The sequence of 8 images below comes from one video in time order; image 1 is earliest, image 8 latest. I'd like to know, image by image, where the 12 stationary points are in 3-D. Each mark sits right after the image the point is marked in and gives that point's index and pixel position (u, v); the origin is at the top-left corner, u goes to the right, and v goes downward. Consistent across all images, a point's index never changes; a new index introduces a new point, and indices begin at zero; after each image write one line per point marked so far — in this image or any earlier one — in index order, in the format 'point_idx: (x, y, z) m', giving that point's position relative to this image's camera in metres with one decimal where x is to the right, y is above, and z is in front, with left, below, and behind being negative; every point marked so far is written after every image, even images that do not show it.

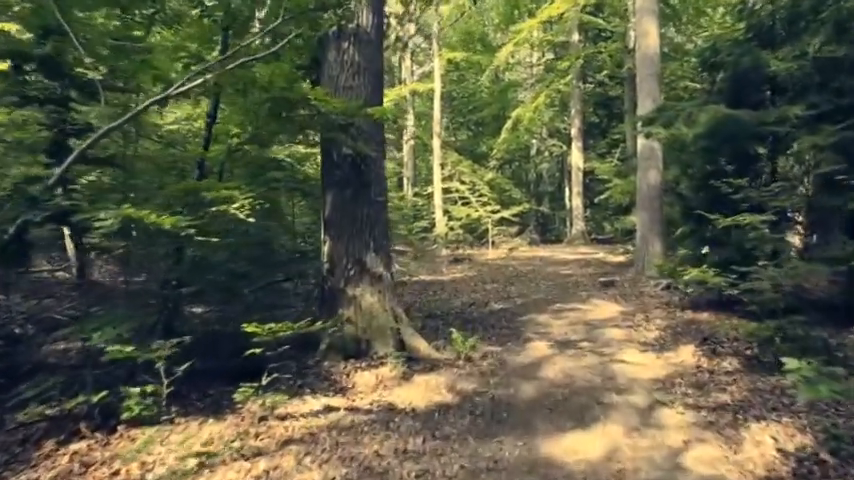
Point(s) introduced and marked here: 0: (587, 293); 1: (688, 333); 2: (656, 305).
0: (+3.5, -1.2, +12.8) m
1: (+3.5, -1.3, +7.8) m
2: (+4.1, -1.2, +10.4) m
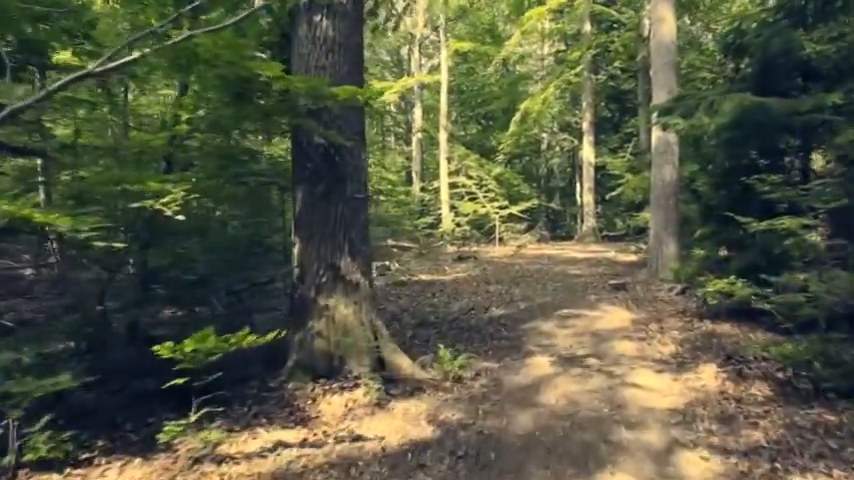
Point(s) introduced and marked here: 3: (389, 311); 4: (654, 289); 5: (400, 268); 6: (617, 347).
0: (+3.5, -1.2, +12.0) m
1: (+3.4, -1.3, +7.0) m
2: (+4.0, -1.2, +9.5) m
3: (-0.6, -1.2, +10.0) m
4: (+4.7, -1.0, +12.0) m
5: (-0.7, -0.8, +16.8) m
6: (+2.3, -1.3, +7.2) m
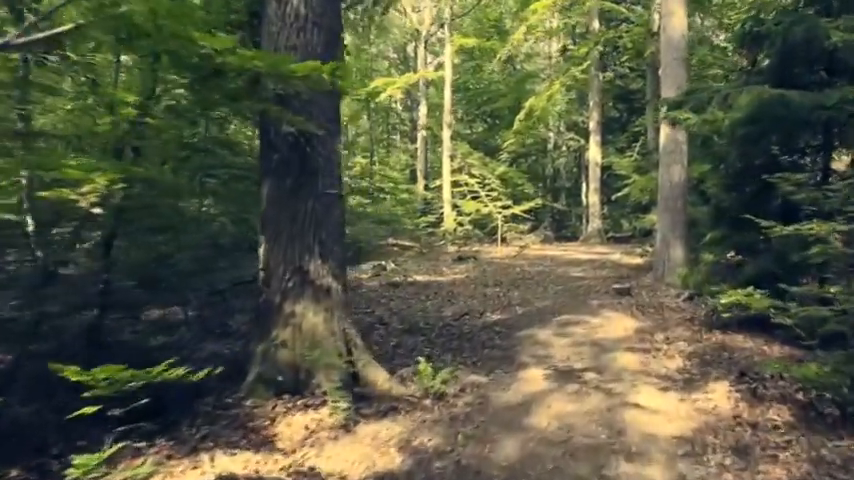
0: (+3.3, -1.2, +11.4) m
1: (+3.2, -1.3, +6.4) m
2: (+3.8, -1.2, +8.9) m
3: (-0.8, -1.2, +9.4) m
4: (+4.5, -1.1, +11.4) m
5: (-0.8, -0.8, +16.3) m
6: (+2.2, -1.3, +6.6) m
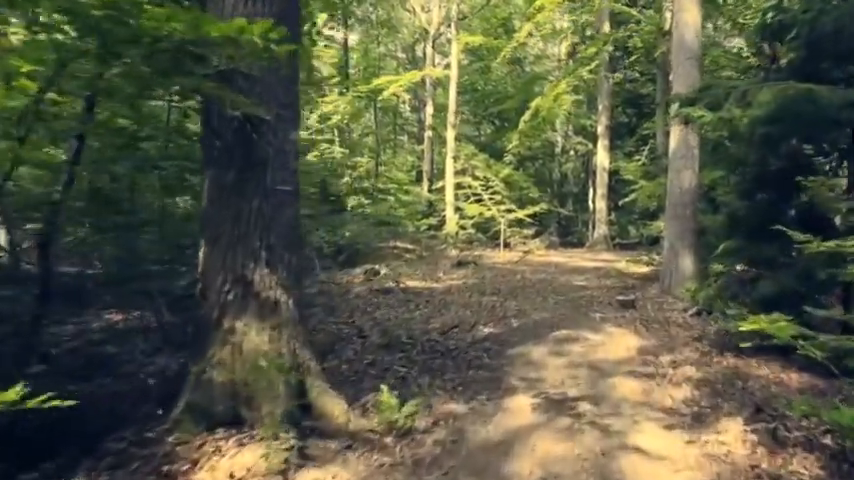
0: (+3.2, -1.4, +10.6) m
1: (+2.9, -1.5, +5.6) m
2: (+3.6, -1.4, +8.1) m
3: (-1.0, -1.3, +8.7) m
4: (+4.4, -1.3, +10.6) m
5: (-0.9, -0.9, +15.5) m
6: (+1.9, -1.5, +5.8) m
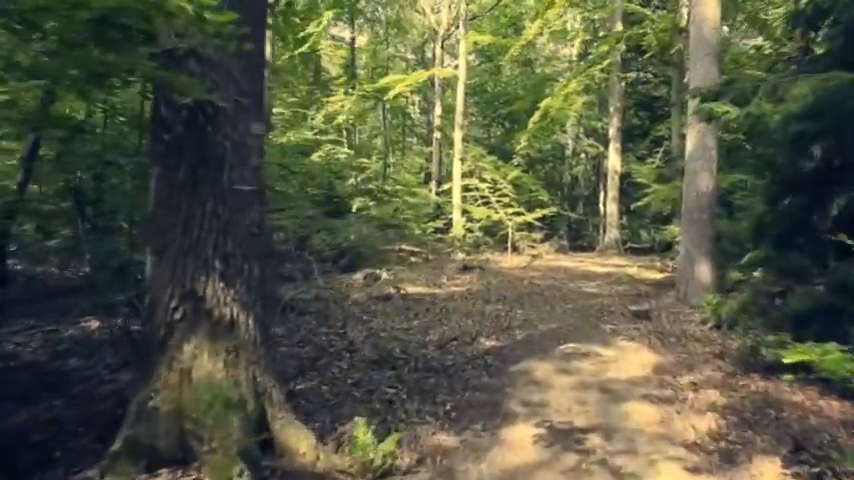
0: (+3.1, -1.5, +9.9) m
1: (+2.8, -1.6, +4.9) m
2: (+3.6, -1.5, +7.5) m
3: (-1.0, -1.3, +8.1) m
4: (+4.3, -1.4, +9.9) m
5: (-0.8, -1.0, +14.9) m
6: (+1.8, -1.5, +5.2) m
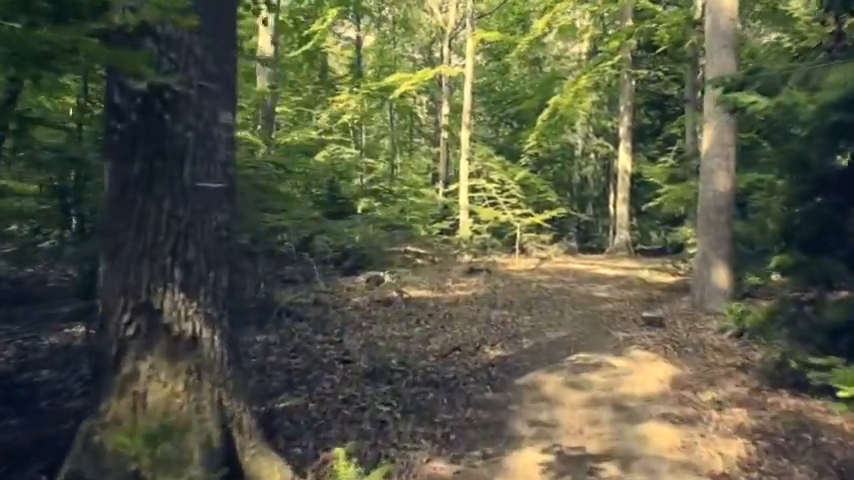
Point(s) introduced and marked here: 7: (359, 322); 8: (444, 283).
0: (+3.2, -1.5, +9.4) m
1: (+2.8, -1.6, +4.4) m
2: (+3.6, -1.5, +6.9) m
3: (-1.0, -1.4, +7.6) m
4: (+4.4, -1.4, +9.4) m
5: (-0.7, -1.0, +14.4) m
6: (+1.8, -1.6, +4.7) m
7: (-1.1, -1.3, +9.6) m
8: (+0.4, -1.1, +15.5) m
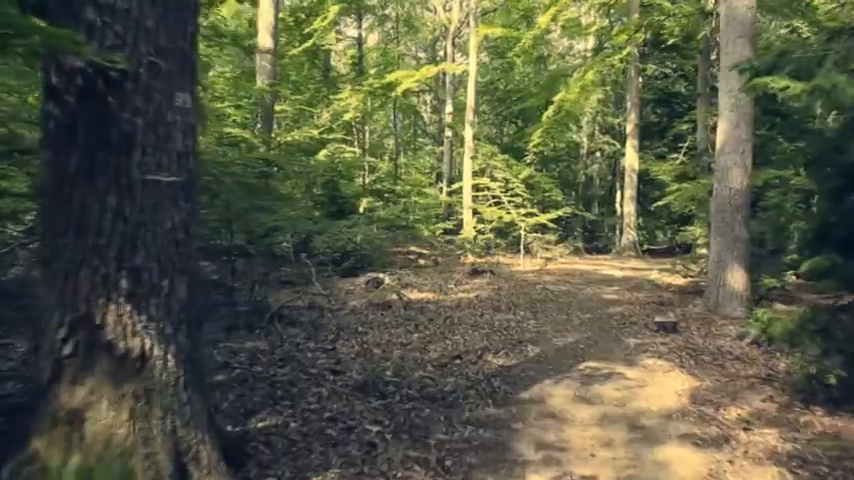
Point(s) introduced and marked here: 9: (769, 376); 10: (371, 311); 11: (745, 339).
0: (+3.2, -1.5, +8.9) m
1: (+2.7, -1.6, +3.9) m
2: (+3.5, -1.5, +6.4) m
3: (-1.0, -1.4, +7.1) m
4: (+4.4, -1.4, +8.8) m
5: (-0.7, -1.1, +14.0) m
6: (+1.7, -1.6, +4.2) m
7: (-1.1, -1.3, +9.1) m
8: (+0.5, -1.2, +15.0) m
9: (+3.9, -1.5, +6.7) m
10: (-1.0, -1.3, +10.8) m
11: (+4.5, -1.4, +8.2) m
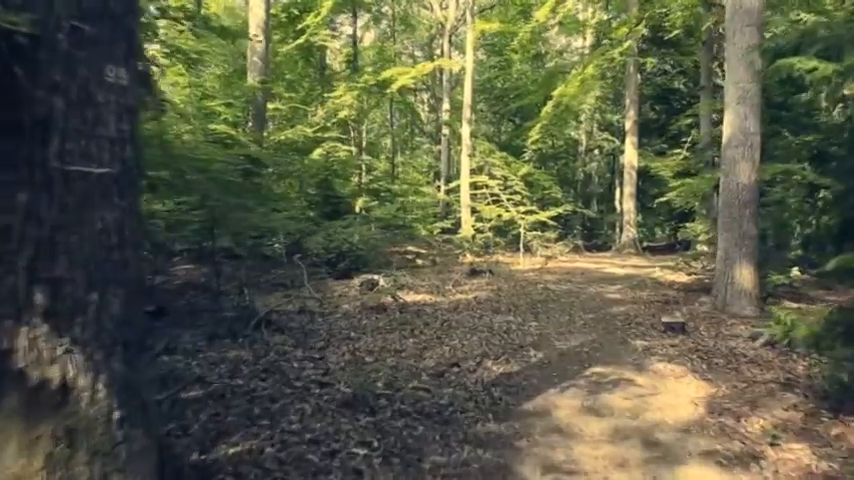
0: (+3.1, -1.5, +8.4) m
1: (+2.7, -1.6, +3.4) m
2: (+3.5, -1.5, +5.9) m
3: (-1.1, -1.4, +6.7) m
4: (+4.3, -1.4, +8.4) m
5: (-0.8, -1.1, +13.5) m
6: (+1.7, -1.6, +3.7) m
7: (-1.2, -1.4, +8.6) m
8: (+0.4, -1.1, +14.6) m
9: (+3.9, -1.5, +6.2) m
10: (-1.1, -1.3, +10.3) m
11: (+4.4, -1.3, +7.8) m
